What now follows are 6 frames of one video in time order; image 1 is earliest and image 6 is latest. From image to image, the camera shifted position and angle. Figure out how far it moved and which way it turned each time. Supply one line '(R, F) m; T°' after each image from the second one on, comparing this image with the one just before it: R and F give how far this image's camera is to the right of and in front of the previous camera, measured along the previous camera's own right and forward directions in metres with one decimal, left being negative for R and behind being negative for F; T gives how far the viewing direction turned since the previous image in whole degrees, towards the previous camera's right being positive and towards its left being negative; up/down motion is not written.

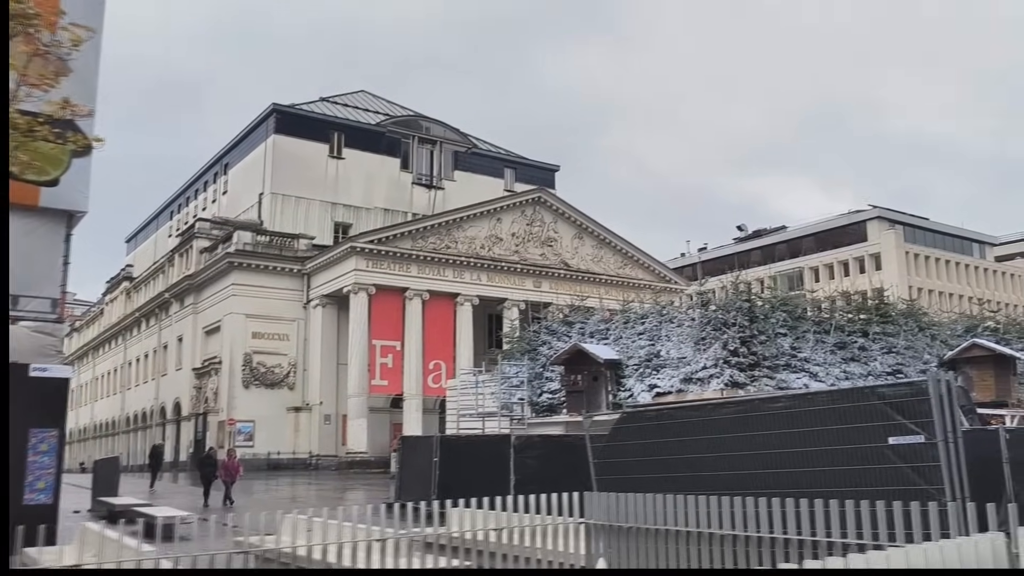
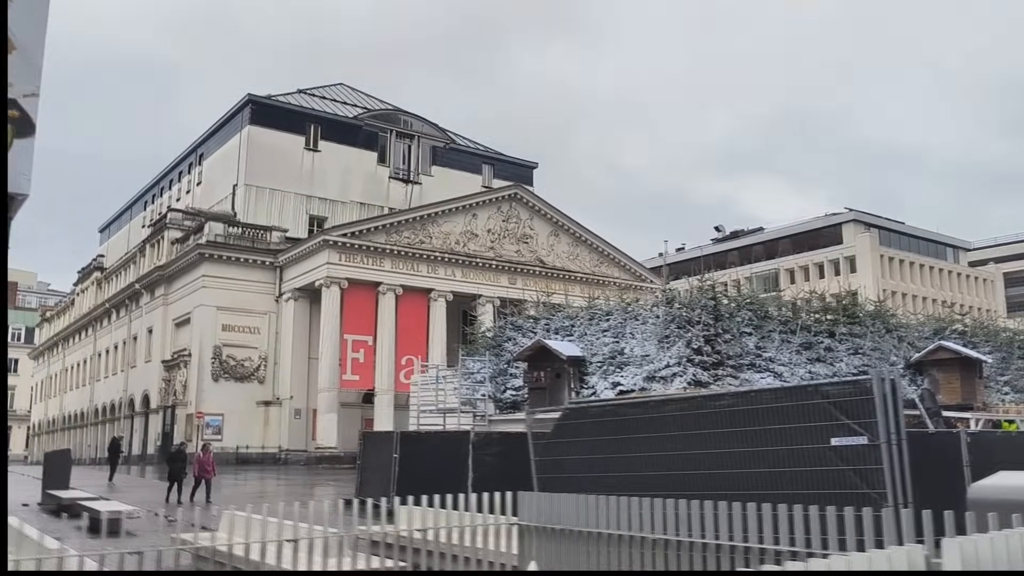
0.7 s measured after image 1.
(+0.5, +0.3) m; +1°
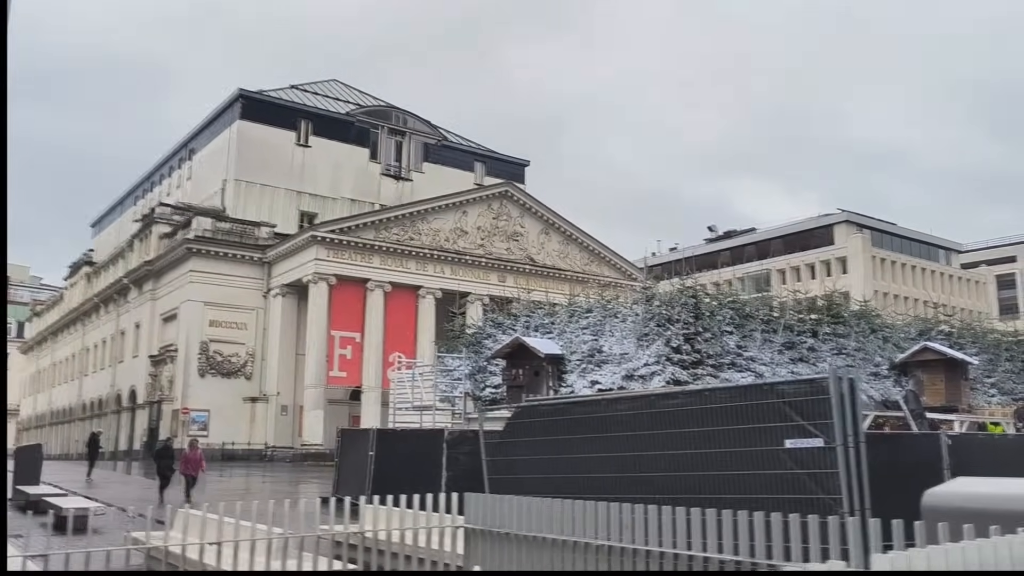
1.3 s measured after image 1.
(+0.4, +0.3) m; 0°
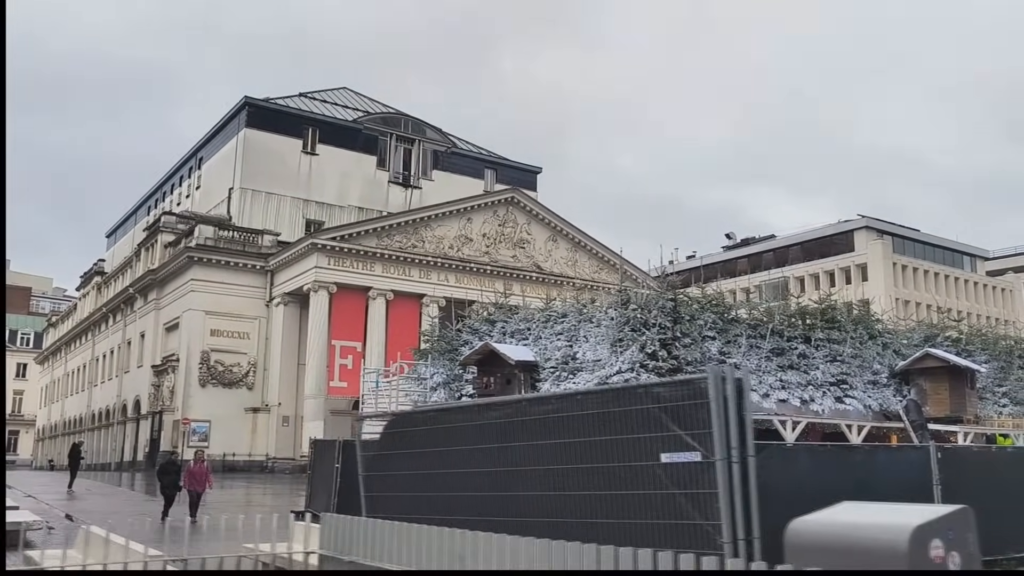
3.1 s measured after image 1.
(+1.3, +1.0) m; -2°
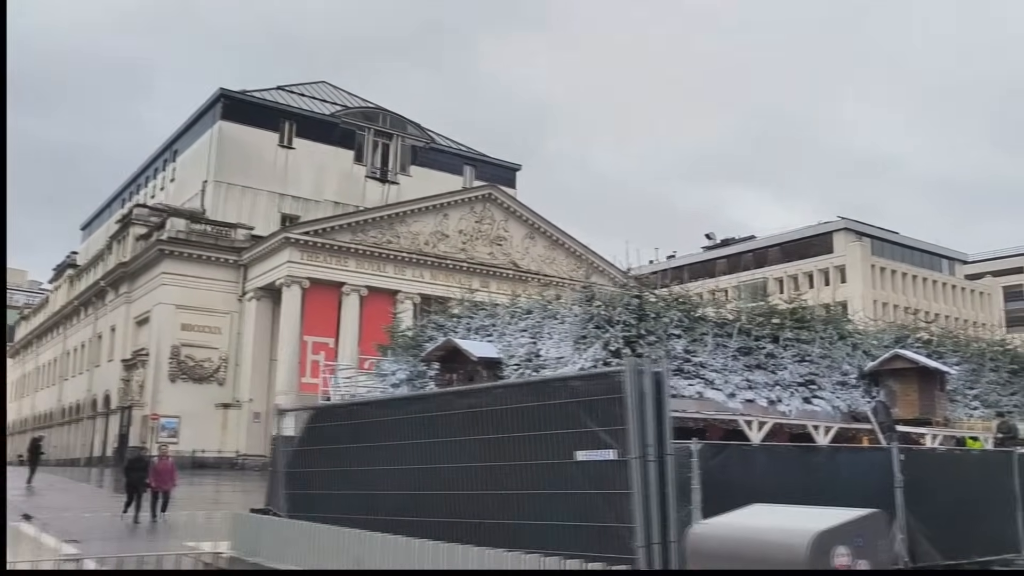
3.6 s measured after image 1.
(+0.4, +0.4) m; +1°
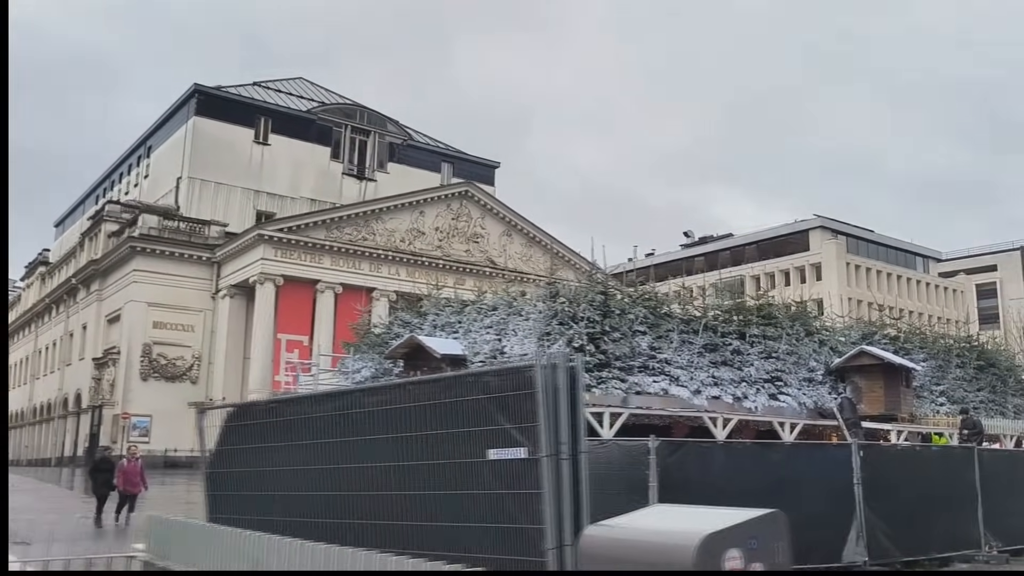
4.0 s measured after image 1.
(+0.4, +0.2) m; +1°
